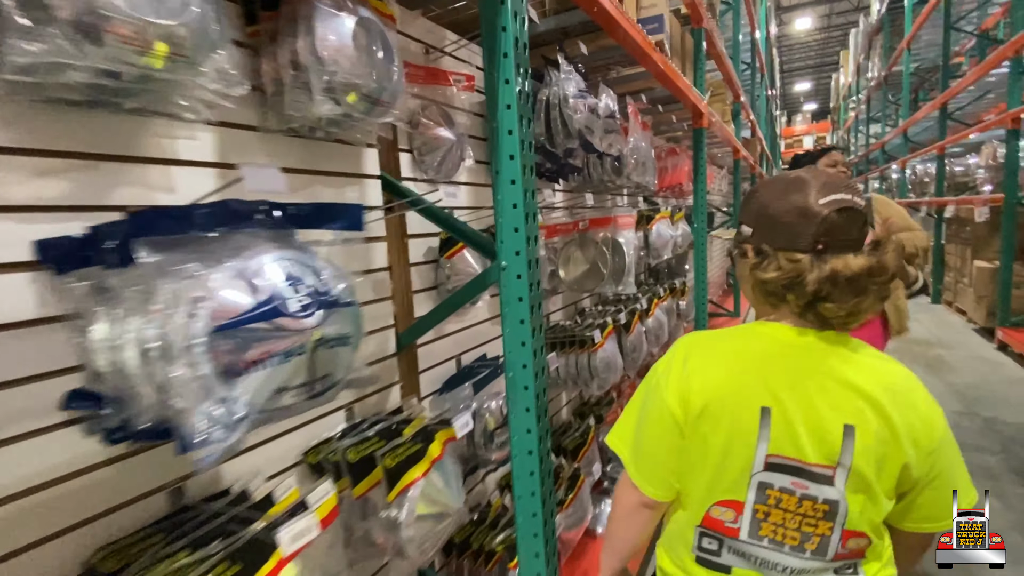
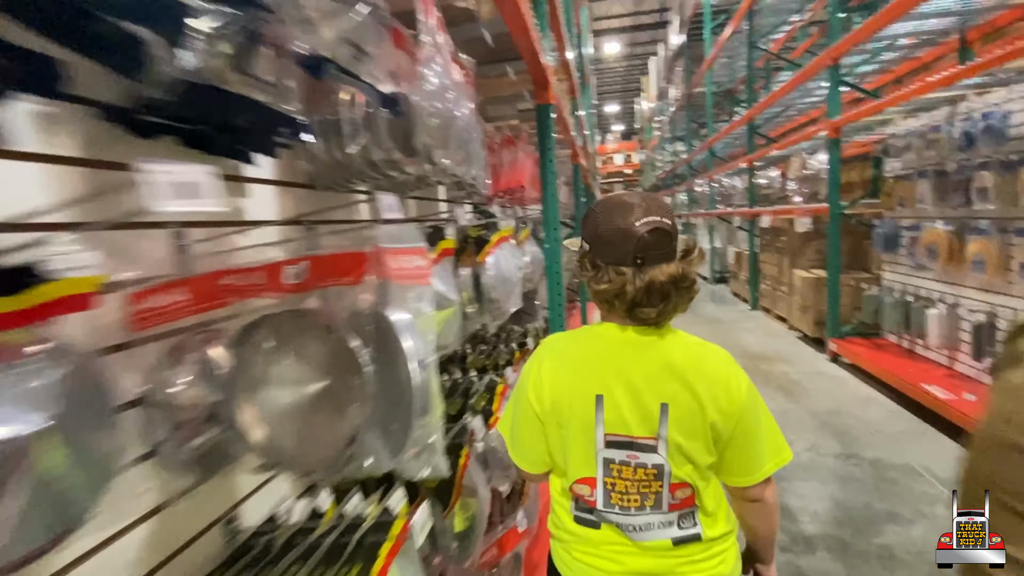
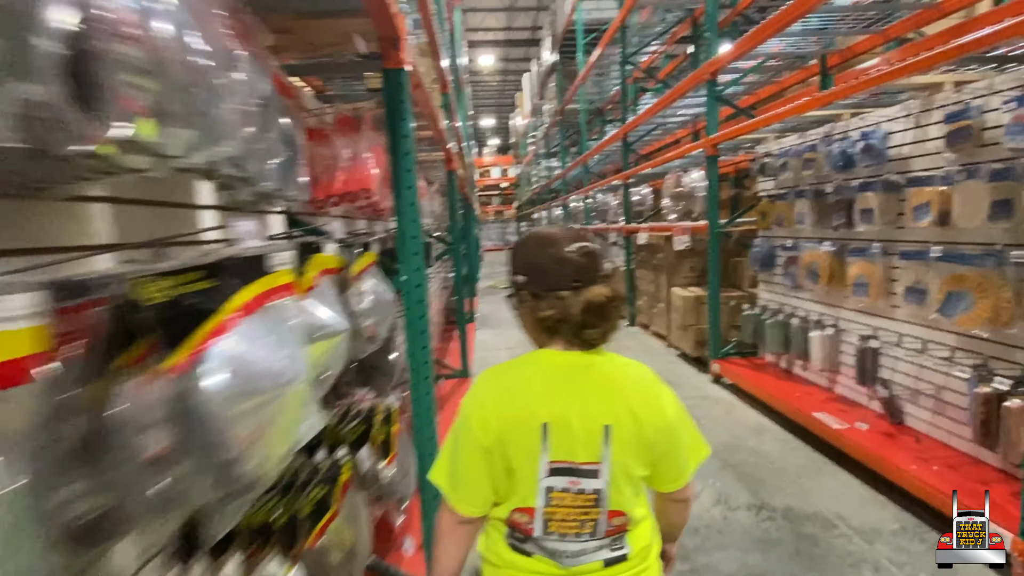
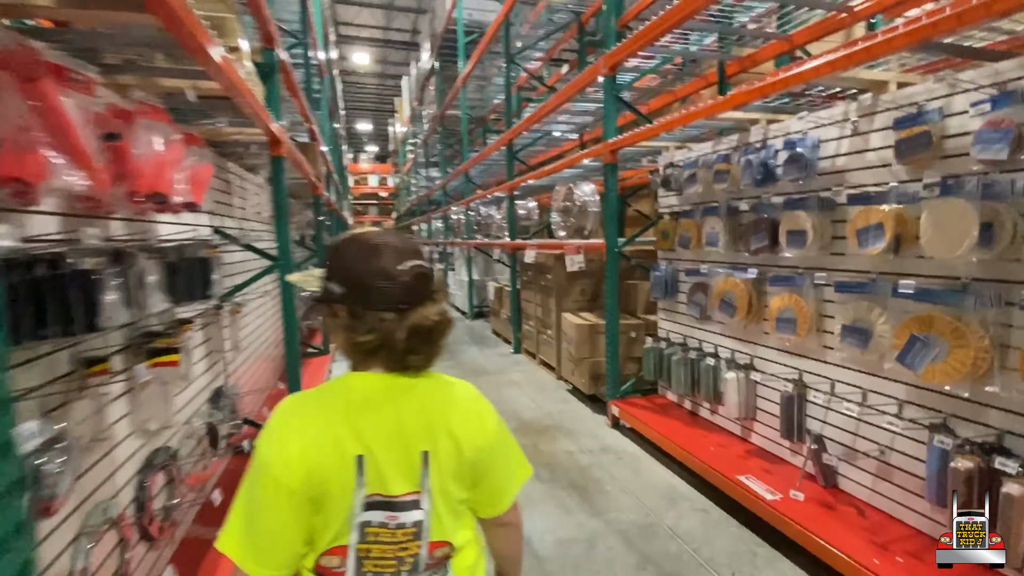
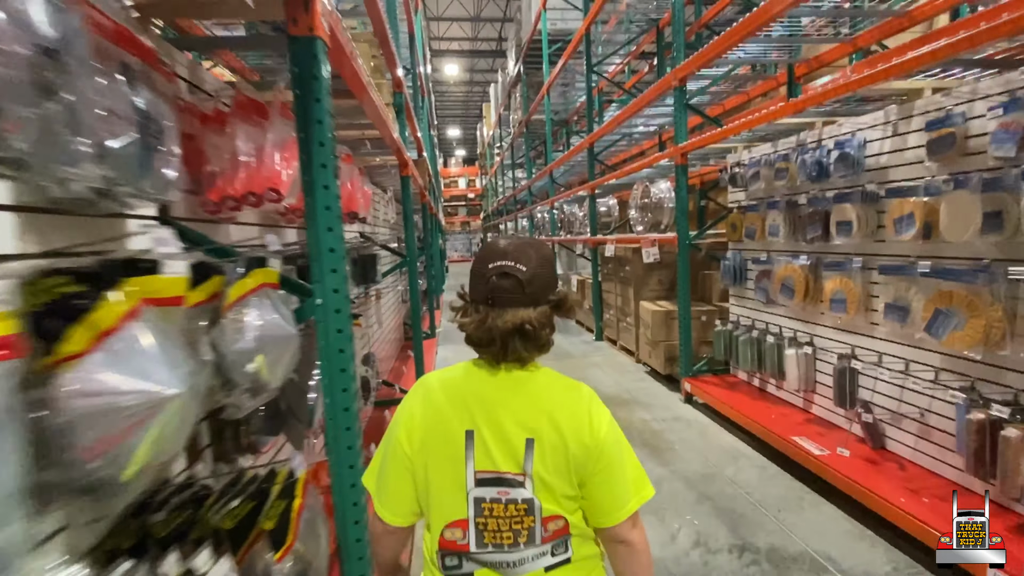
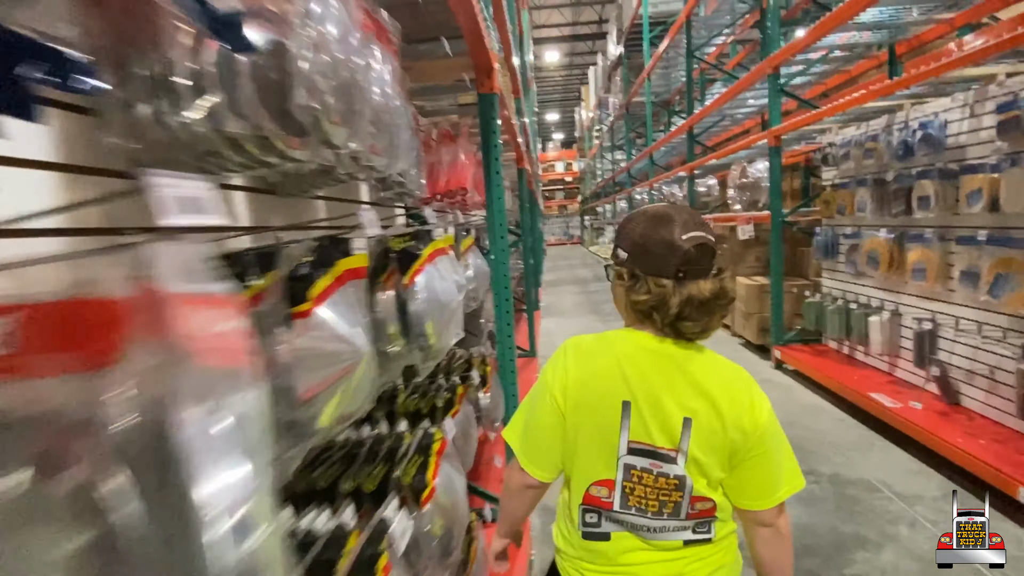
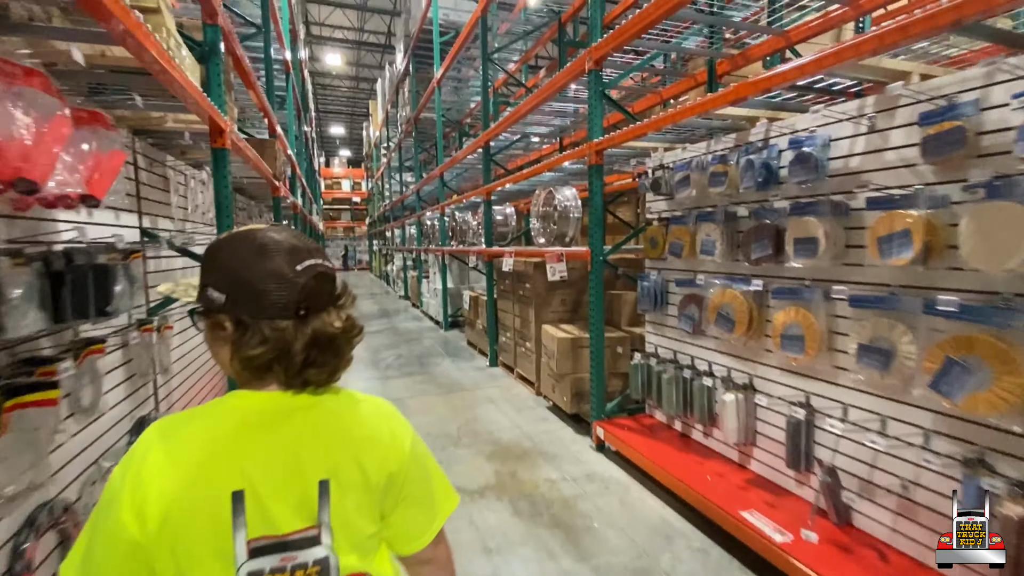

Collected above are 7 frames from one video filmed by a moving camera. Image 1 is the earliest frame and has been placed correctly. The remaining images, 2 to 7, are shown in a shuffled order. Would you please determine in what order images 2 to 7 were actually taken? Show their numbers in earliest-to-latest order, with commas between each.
2, 6, 3, 5, 4, 7
